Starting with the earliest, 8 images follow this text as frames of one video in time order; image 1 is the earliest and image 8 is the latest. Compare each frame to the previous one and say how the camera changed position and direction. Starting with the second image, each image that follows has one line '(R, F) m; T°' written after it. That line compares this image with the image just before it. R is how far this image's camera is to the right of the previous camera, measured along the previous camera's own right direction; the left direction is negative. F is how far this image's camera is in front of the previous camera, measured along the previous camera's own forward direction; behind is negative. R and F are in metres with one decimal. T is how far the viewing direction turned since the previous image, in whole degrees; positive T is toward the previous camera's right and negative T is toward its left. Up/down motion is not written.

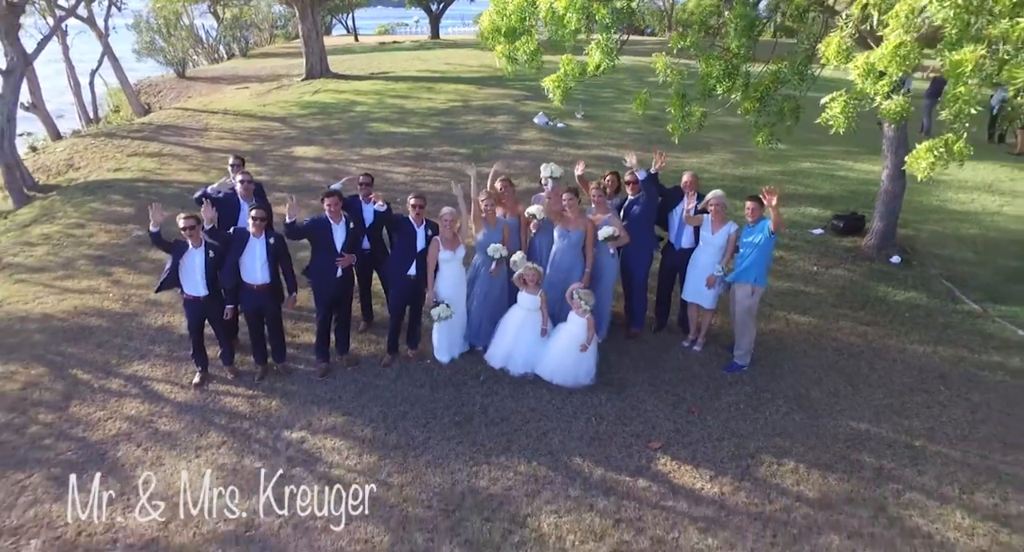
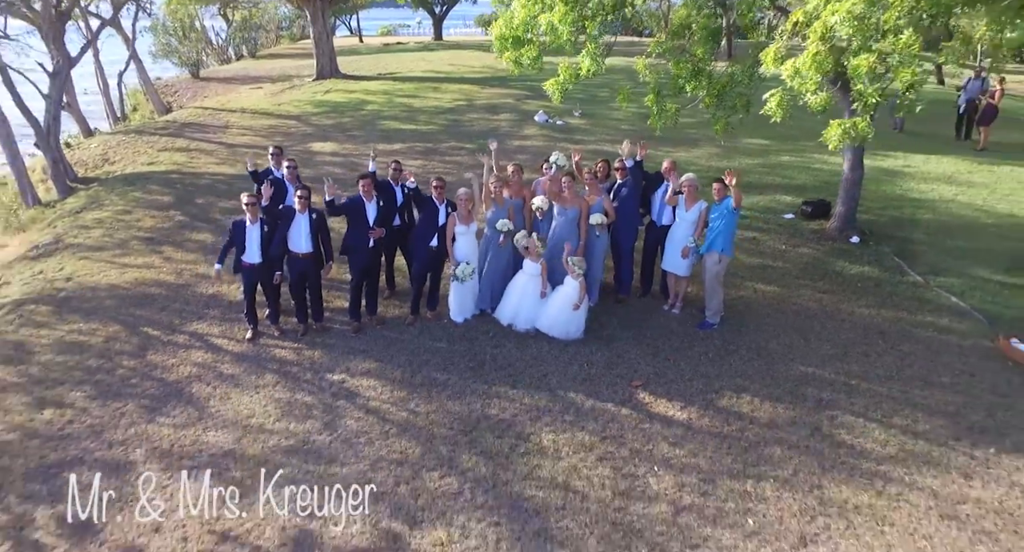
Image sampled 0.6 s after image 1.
(-0.1, -1.1) m; 0°
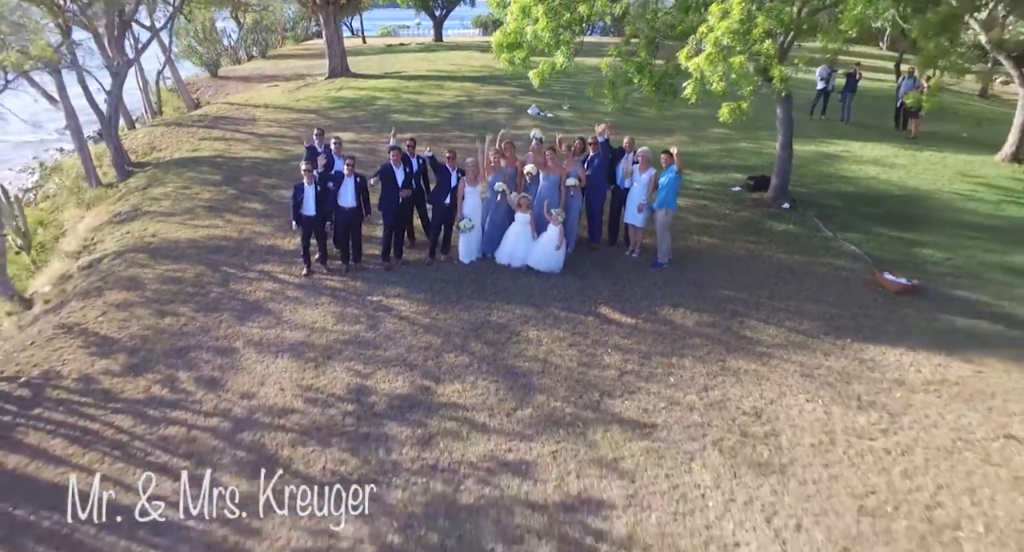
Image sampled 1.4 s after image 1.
(0.0, -2.2) m; 0°
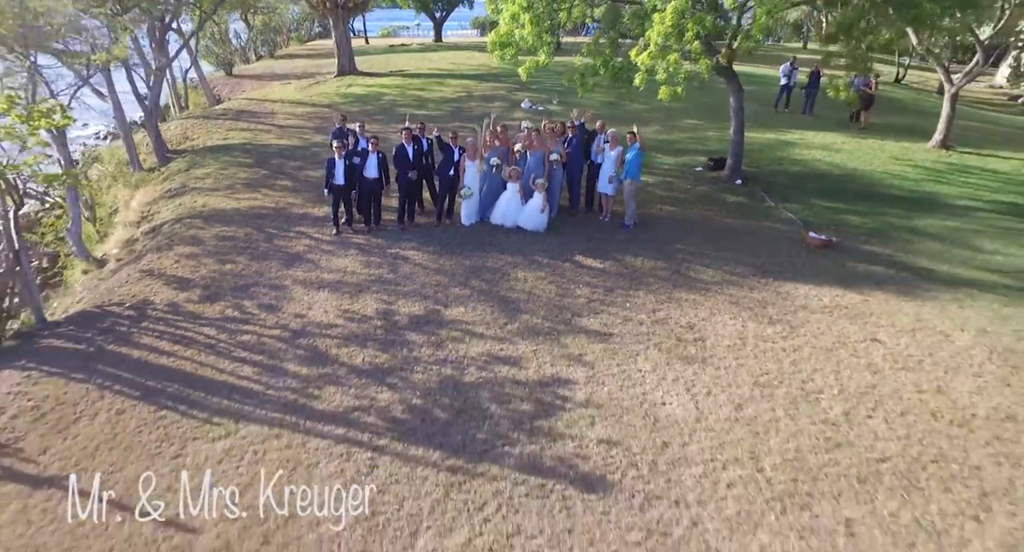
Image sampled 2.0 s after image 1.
(+0.1, -2.0) m; 0°
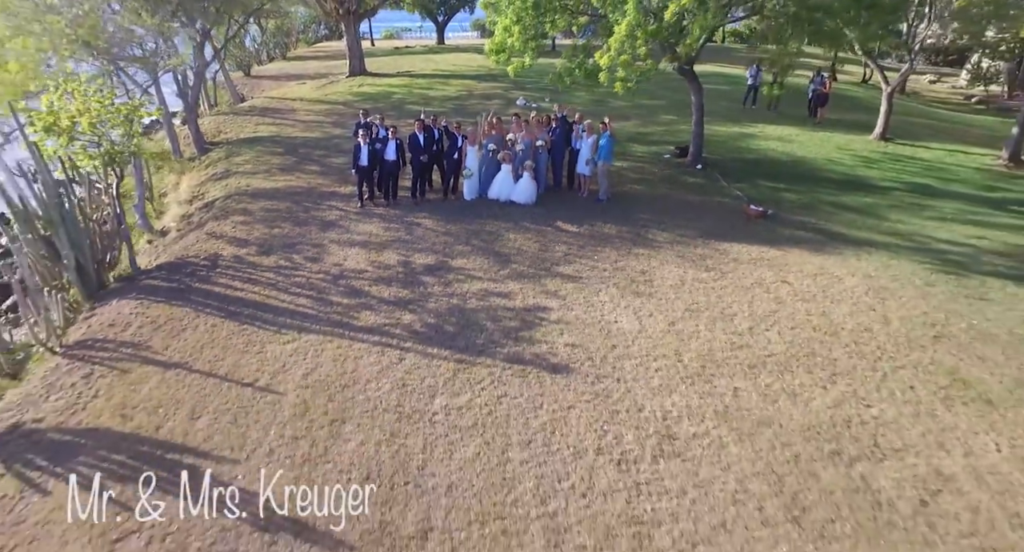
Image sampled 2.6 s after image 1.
(+0.2, -2.4) m; 0°
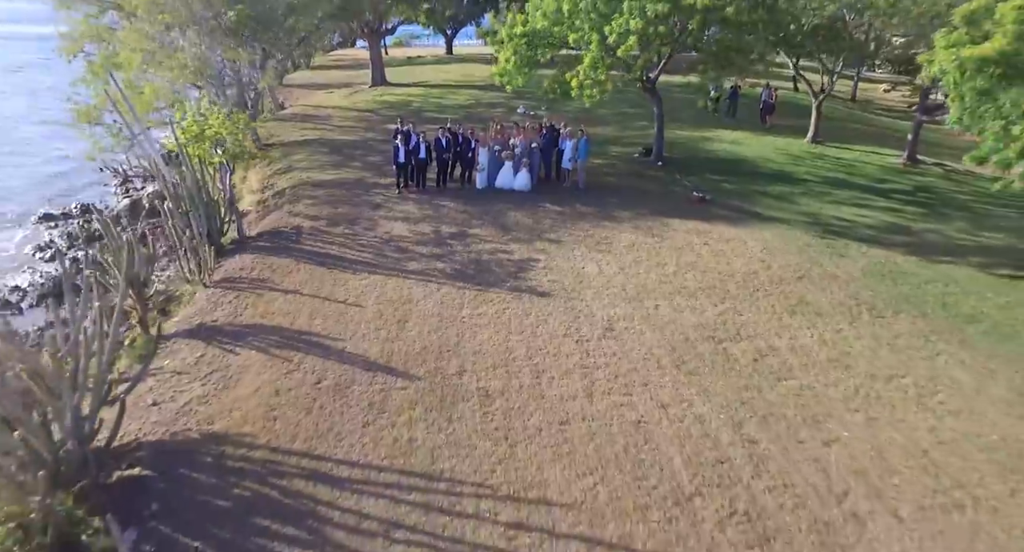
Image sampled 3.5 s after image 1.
(0.0, -4.3) m; 0°
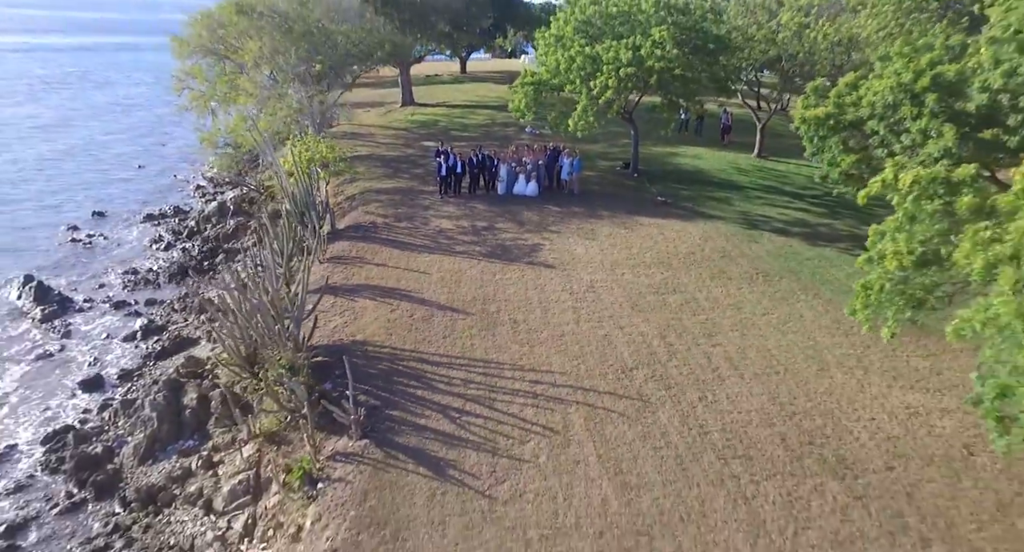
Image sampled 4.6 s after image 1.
(-0.5, -6.2) m; 0°
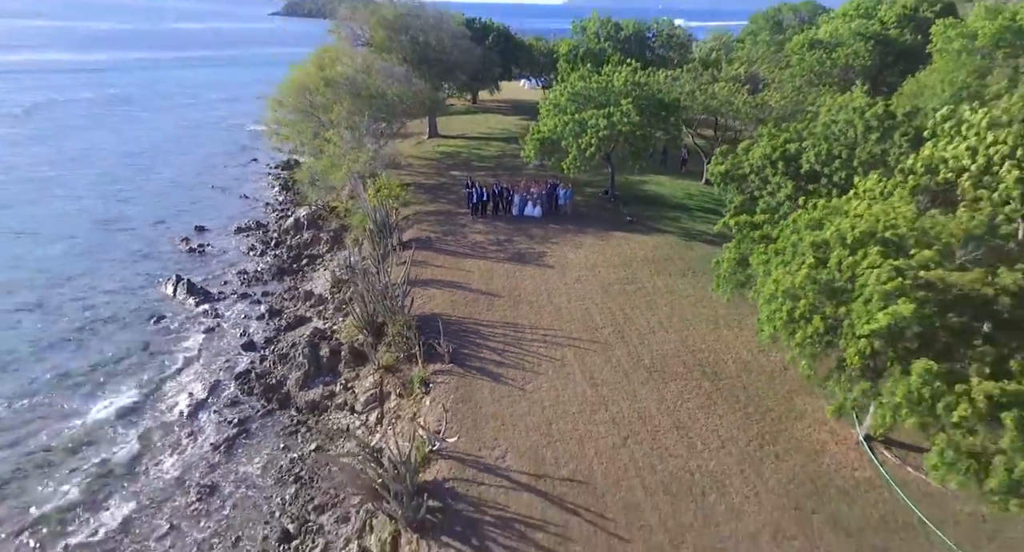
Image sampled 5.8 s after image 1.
(-0.9, -9.2) m; 0°
